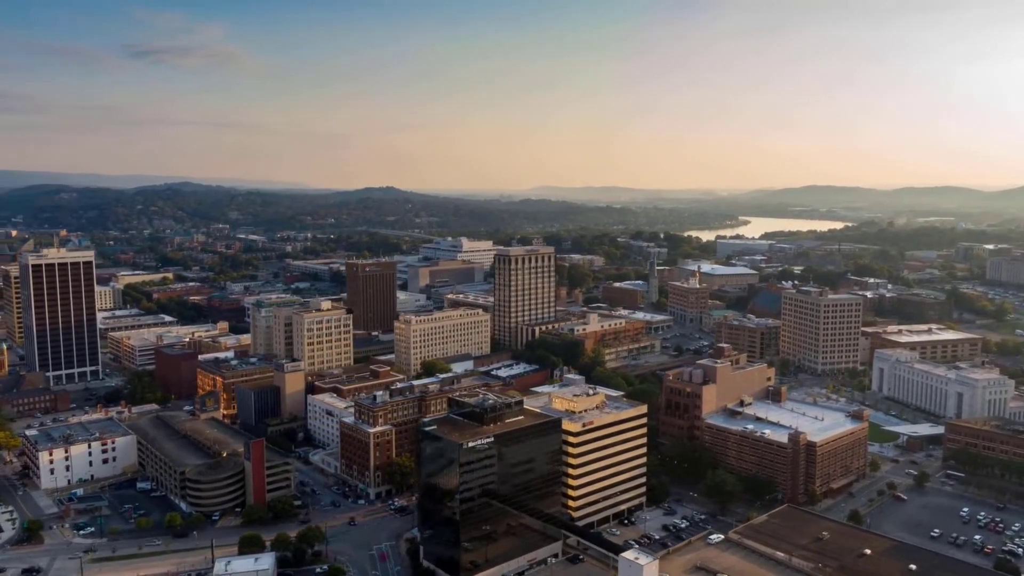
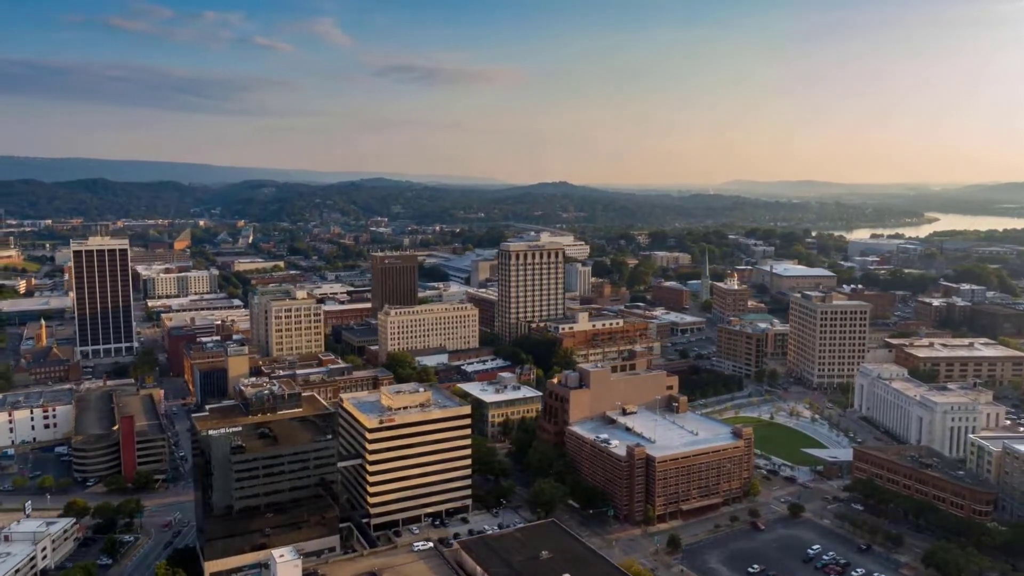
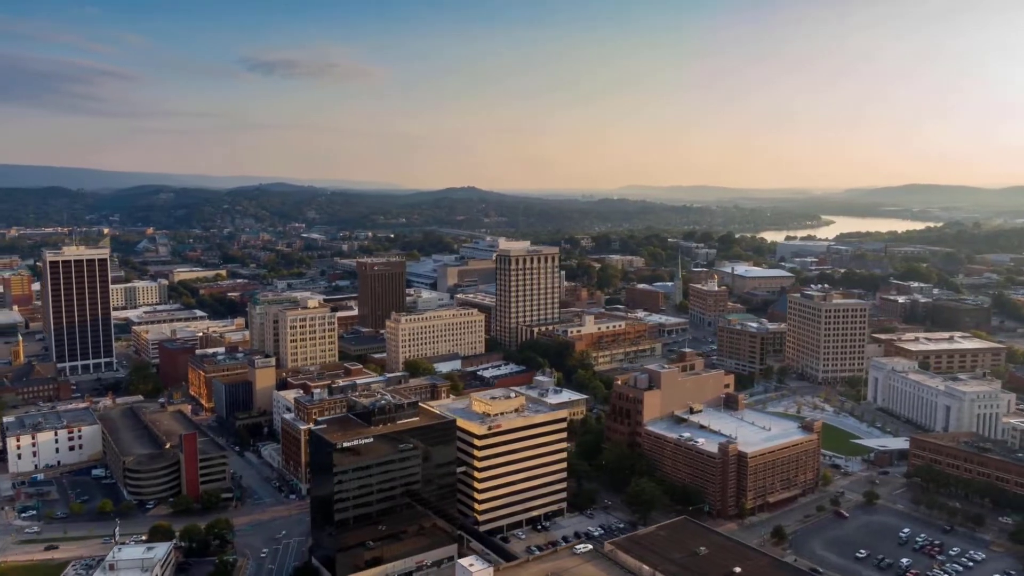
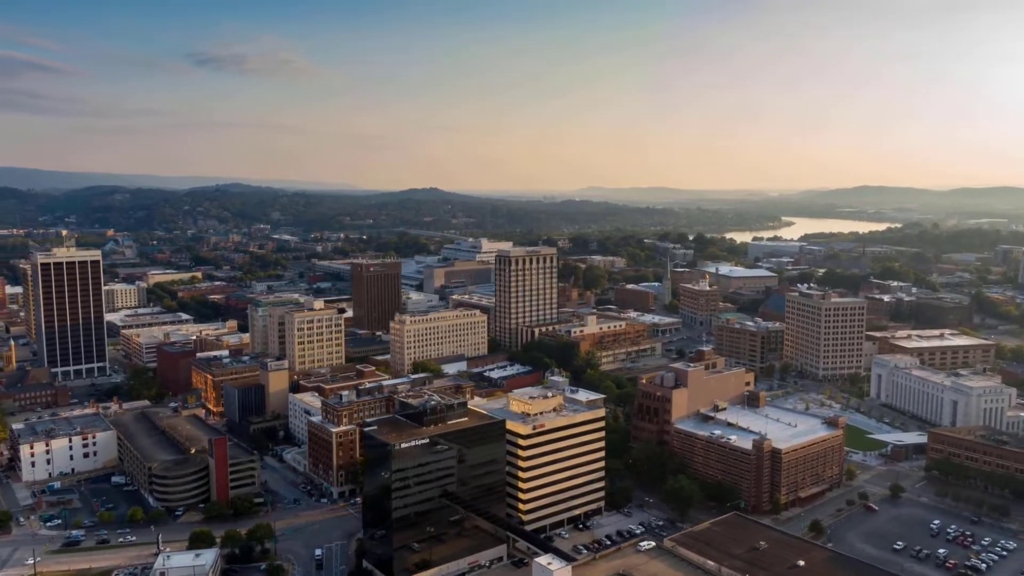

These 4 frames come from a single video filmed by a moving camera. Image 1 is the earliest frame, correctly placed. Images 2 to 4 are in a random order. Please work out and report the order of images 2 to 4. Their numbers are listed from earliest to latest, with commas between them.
4, 3, 2
